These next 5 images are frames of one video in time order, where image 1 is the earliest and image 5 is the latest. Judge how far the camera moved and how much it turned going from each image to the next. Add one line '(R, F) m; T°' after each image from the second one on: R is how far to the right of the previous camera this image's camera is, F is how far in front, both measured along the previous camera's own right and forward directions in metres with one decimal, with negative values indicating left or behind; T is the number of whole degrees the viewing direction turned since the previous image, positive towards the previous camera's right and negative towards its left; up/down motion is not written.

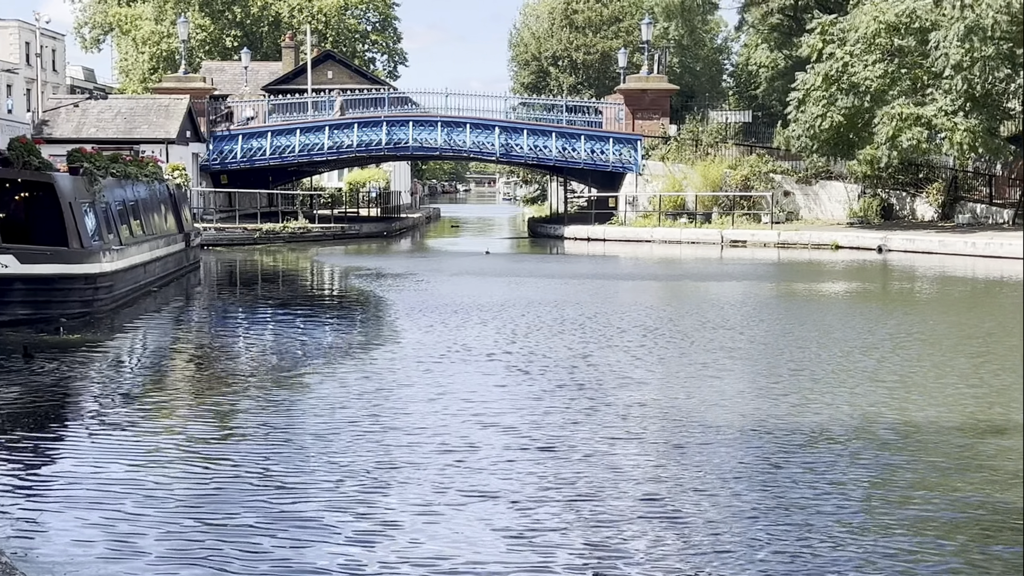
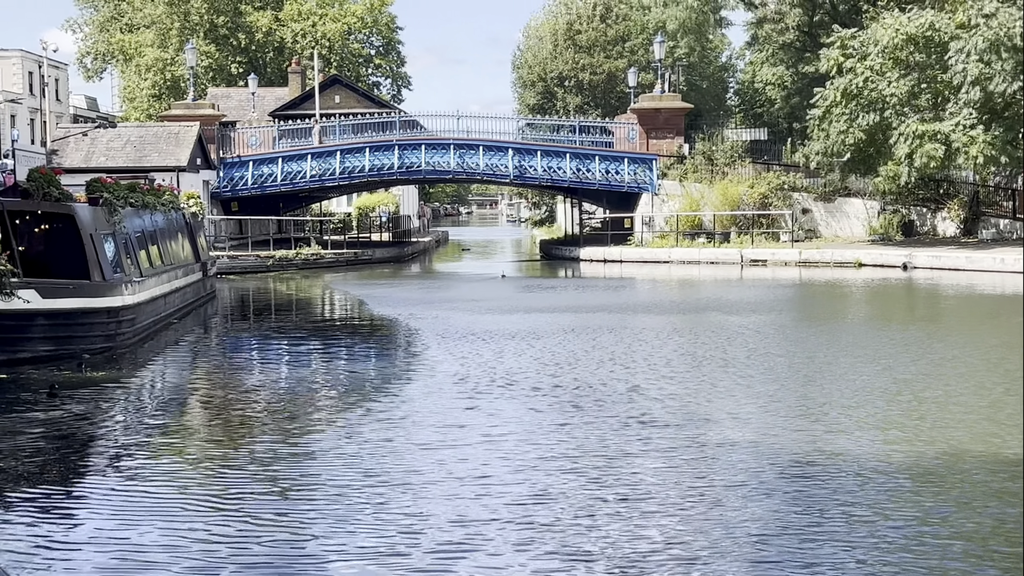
(-0.4, +0.6) m; 0°
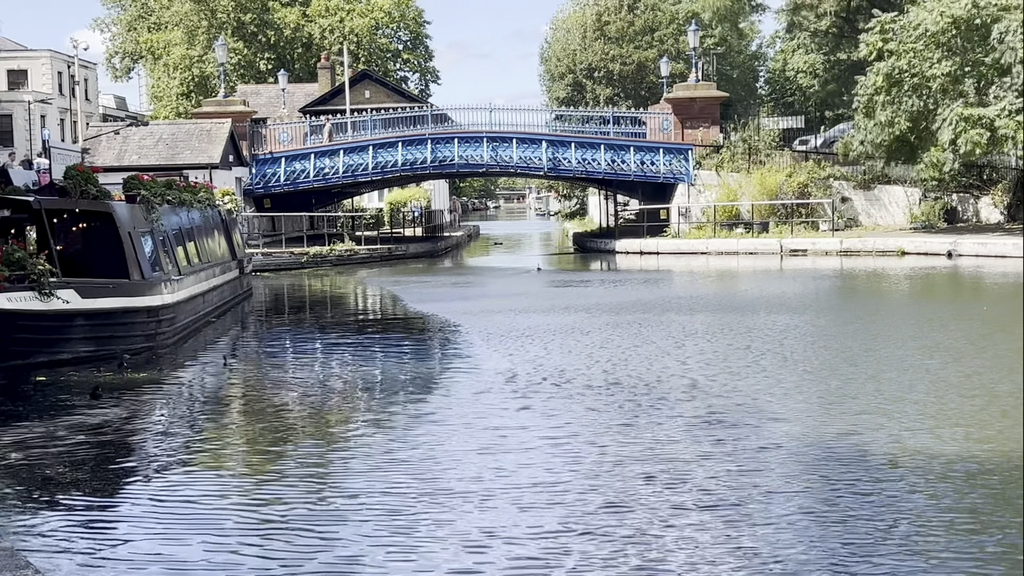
(-0.2, +0.4) m; -1°
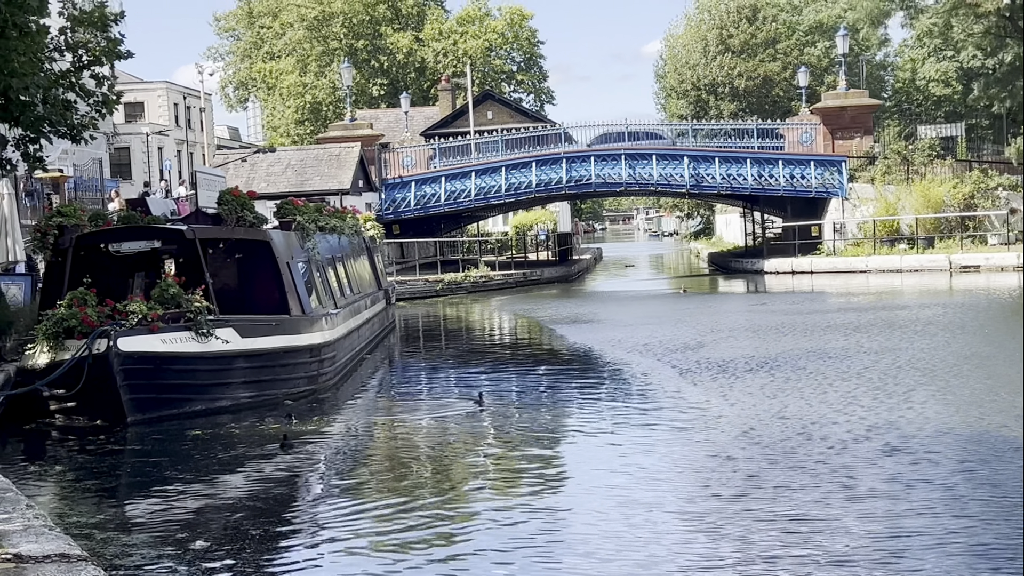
(-1.1, +2.0) m; -4°
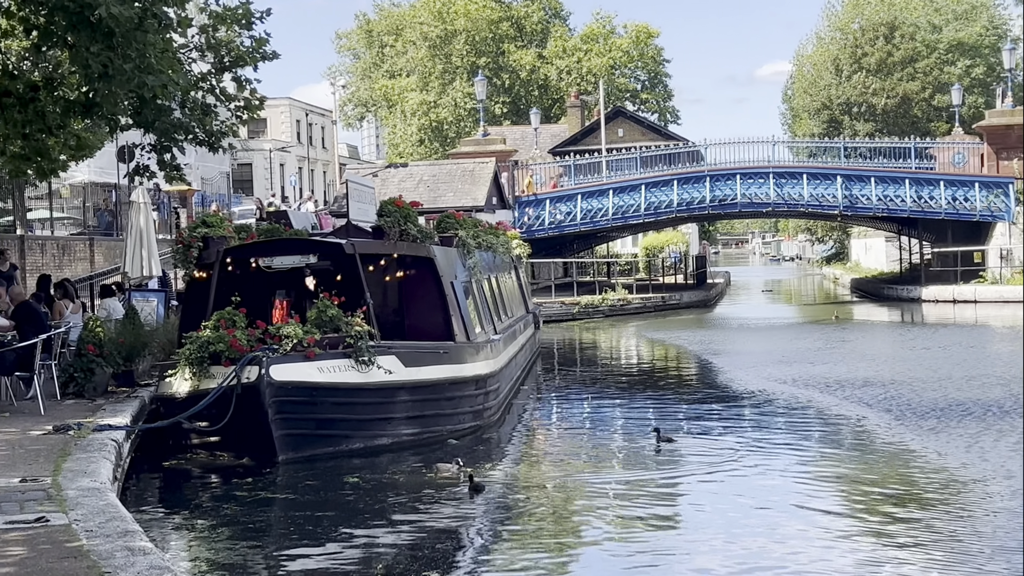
(-0.8, +1.8) m; -4°
